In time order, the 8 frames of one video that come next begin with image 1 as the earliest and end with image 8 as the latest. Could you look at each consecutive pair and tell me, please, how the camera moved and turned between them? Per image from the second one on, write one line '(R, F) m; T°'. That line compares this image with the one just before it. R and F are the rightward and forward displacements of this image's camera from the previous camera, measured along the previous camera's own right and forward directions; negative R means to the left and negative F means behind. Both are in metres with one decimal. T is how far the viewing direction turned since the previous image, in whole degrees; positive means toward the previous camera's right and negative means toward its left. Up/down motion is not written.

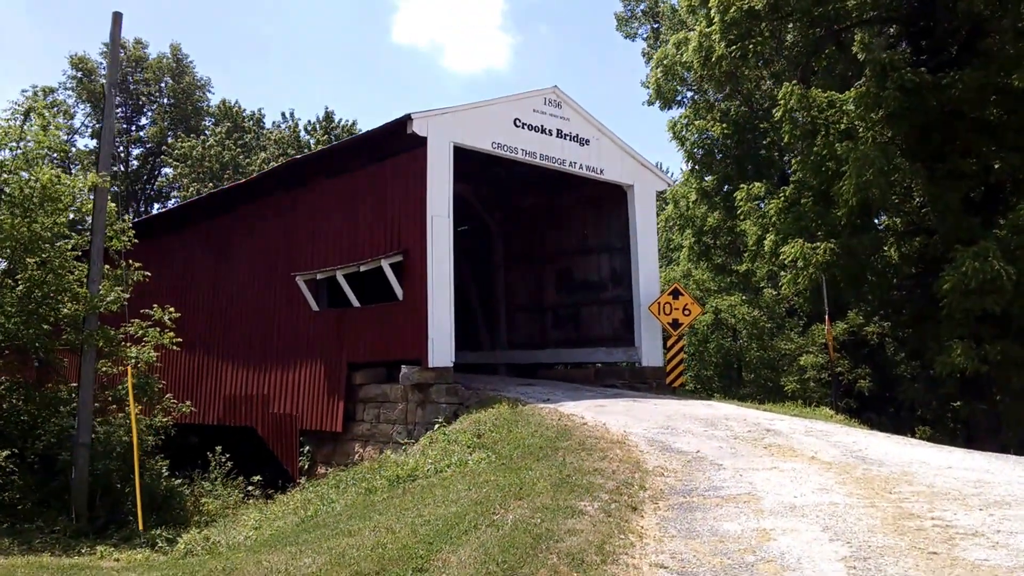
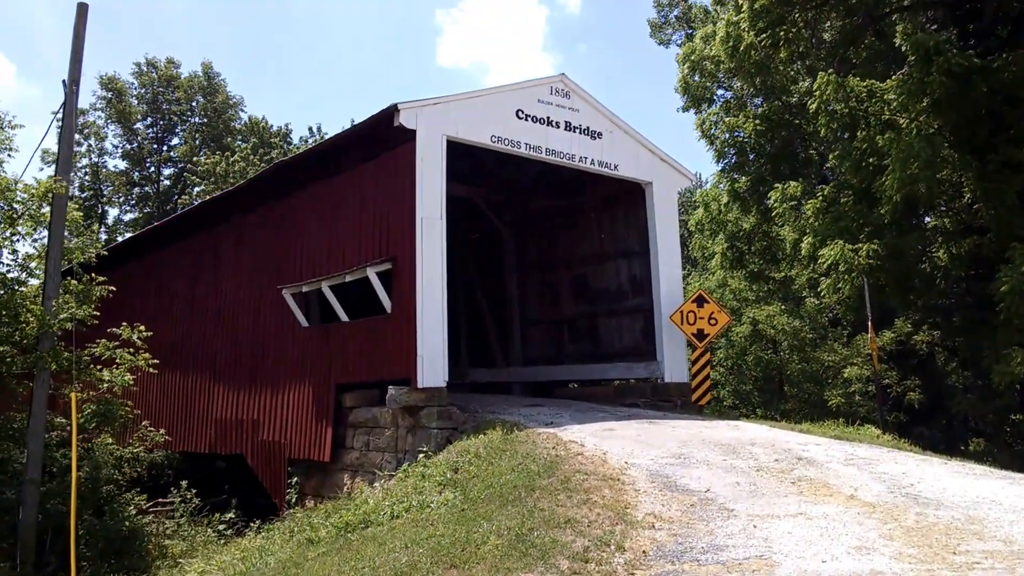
(+0.4, +1.2) m; -2°
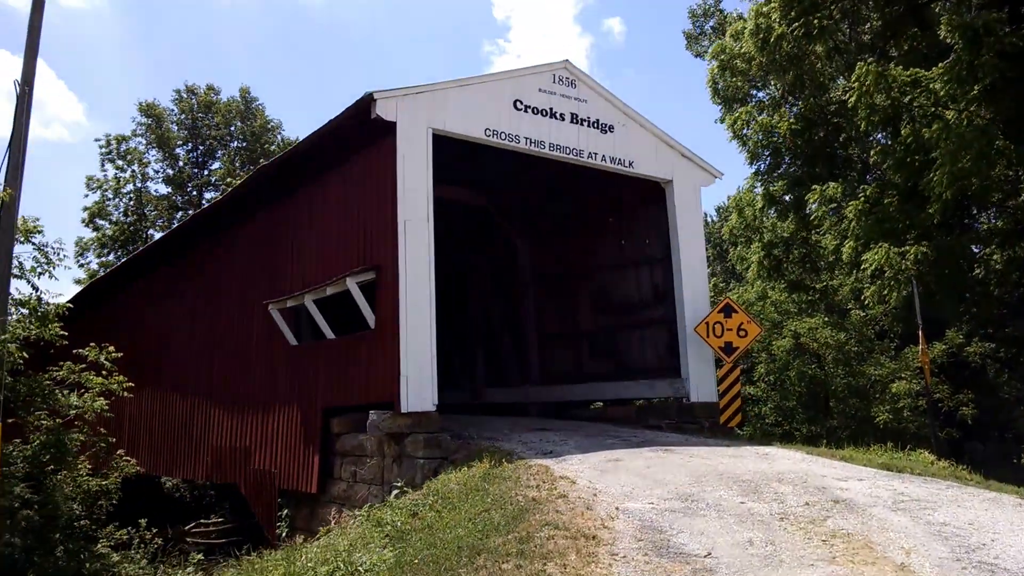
(+0.4, +1.2) m; -2°
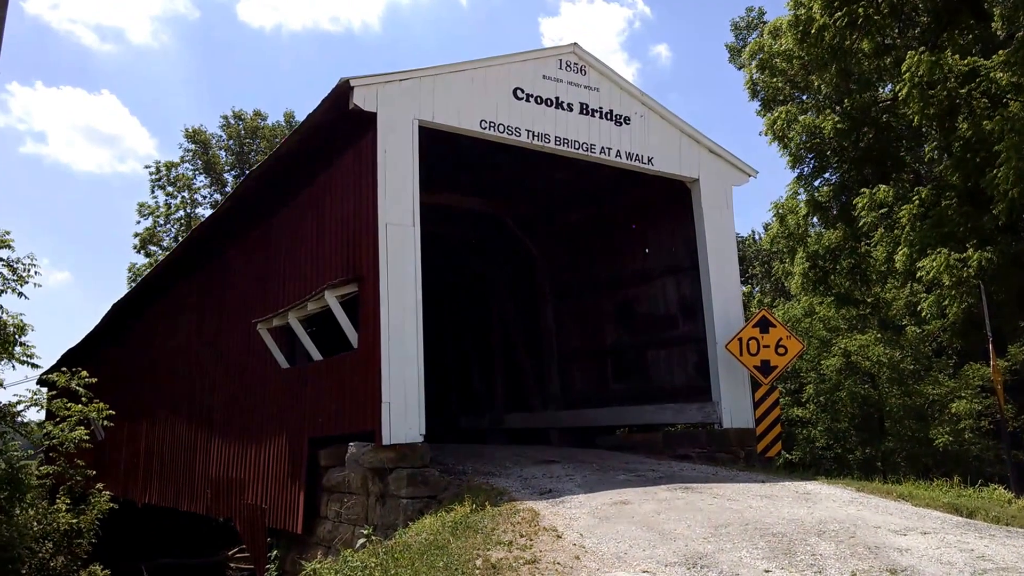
(+0.4, +1.2) m; -3°
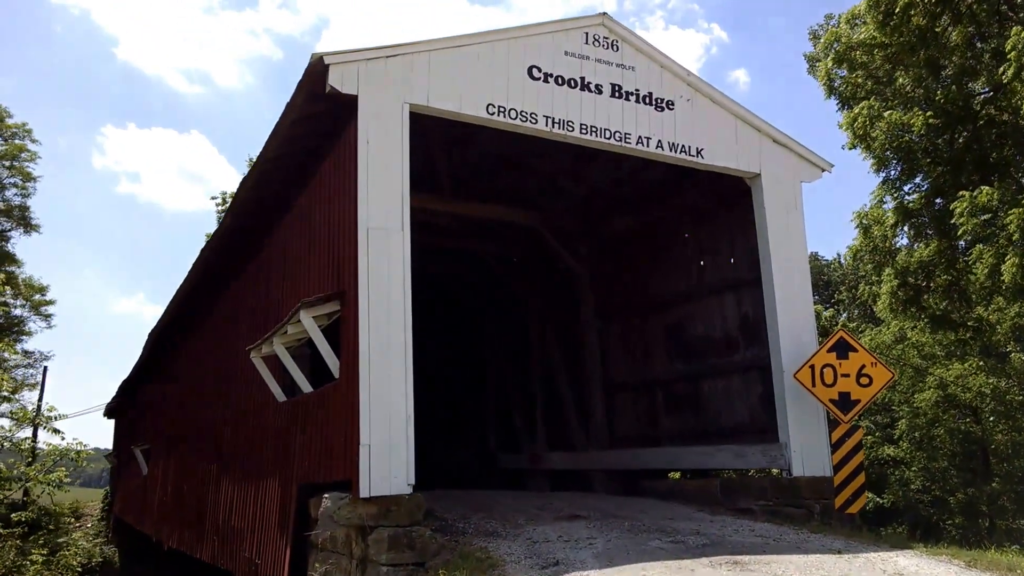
(+0.5, +1.5) m; -5°
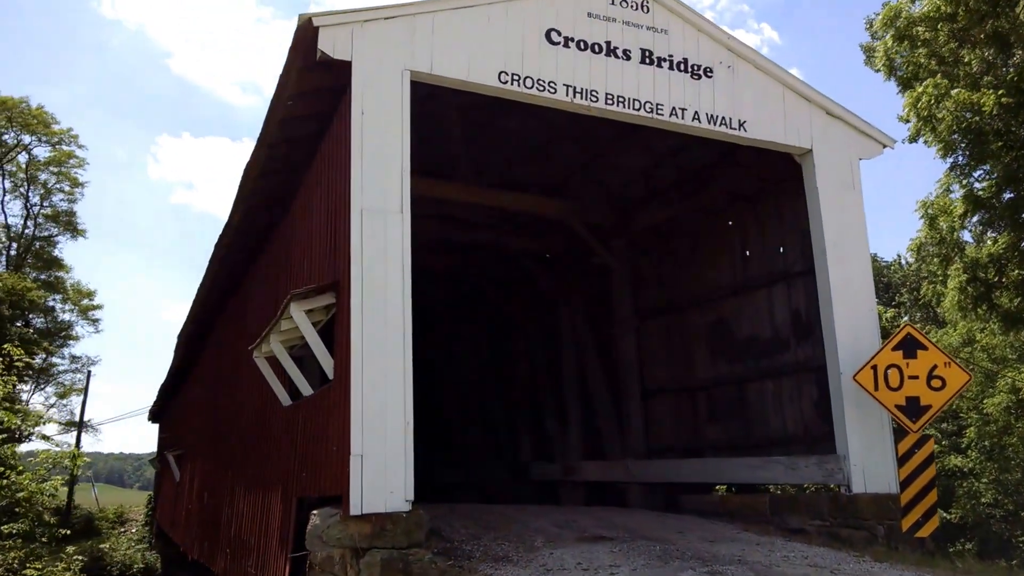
(+0.2, +0.8) m; -3°
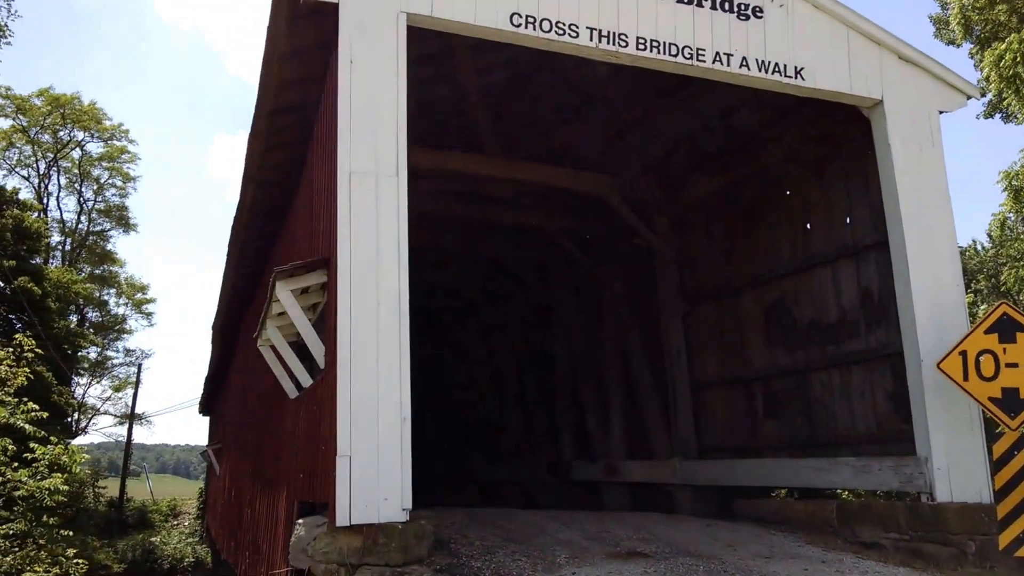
(+0.2, +0.9) m; -3°
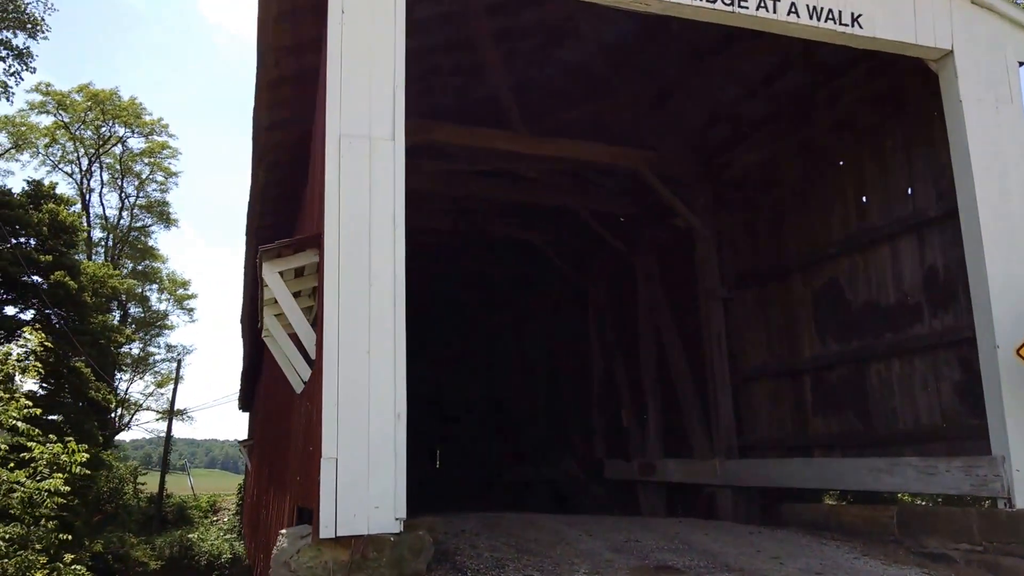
(+0.2, +0.6) m; -3°
